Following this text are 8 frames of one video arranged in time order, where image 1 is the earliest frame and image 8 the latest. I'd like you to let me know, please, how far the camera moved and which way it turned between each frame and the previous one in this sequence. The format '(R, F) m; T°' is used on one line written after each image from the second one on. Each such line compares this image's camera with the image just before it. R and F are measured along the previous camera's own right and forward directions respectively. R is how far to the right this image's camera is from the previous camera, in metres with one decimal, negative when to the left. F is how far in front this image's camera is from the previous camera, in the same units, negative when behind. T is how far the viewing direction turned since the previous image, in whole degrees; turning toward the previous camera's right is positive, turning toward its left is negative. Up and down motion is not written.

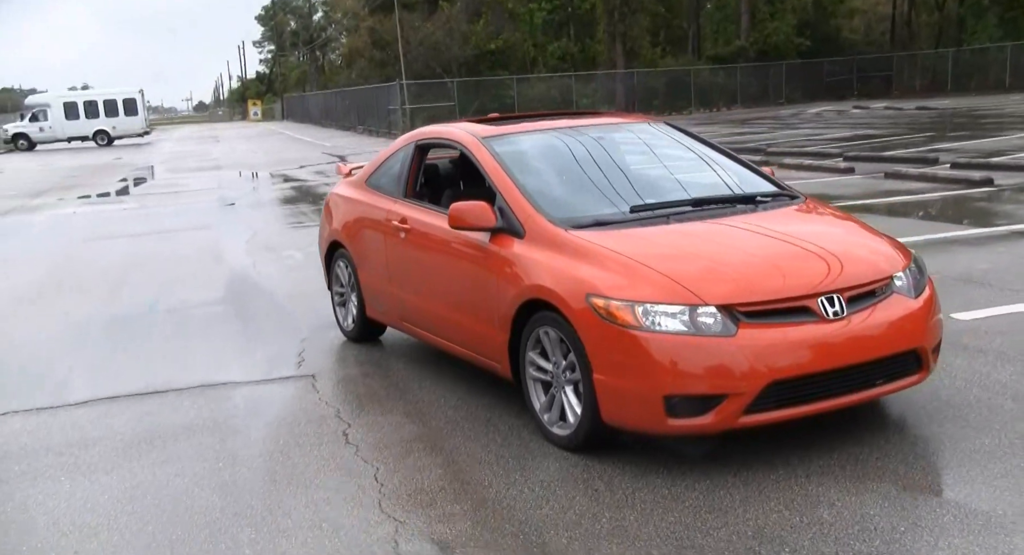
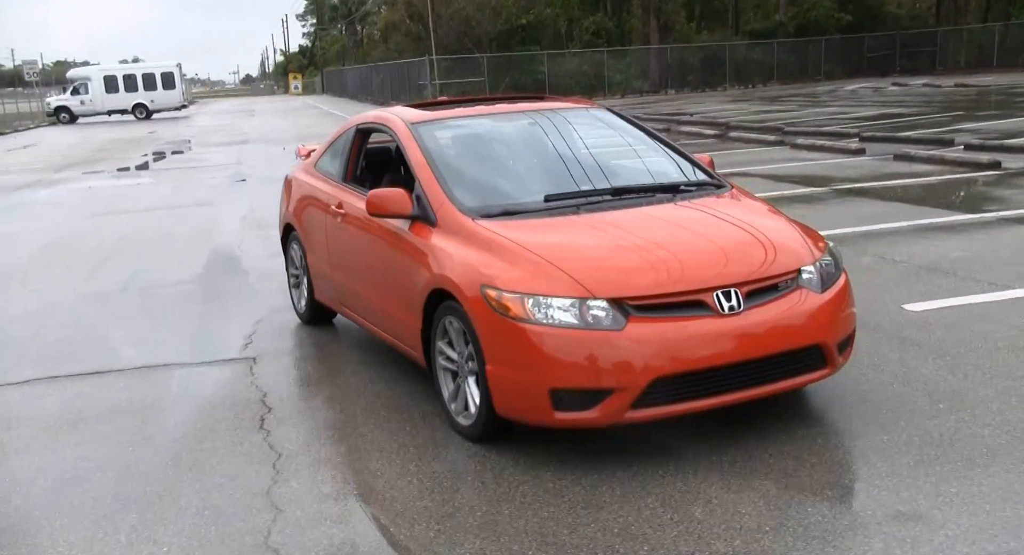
(+0.6, 0.0) m; -2°
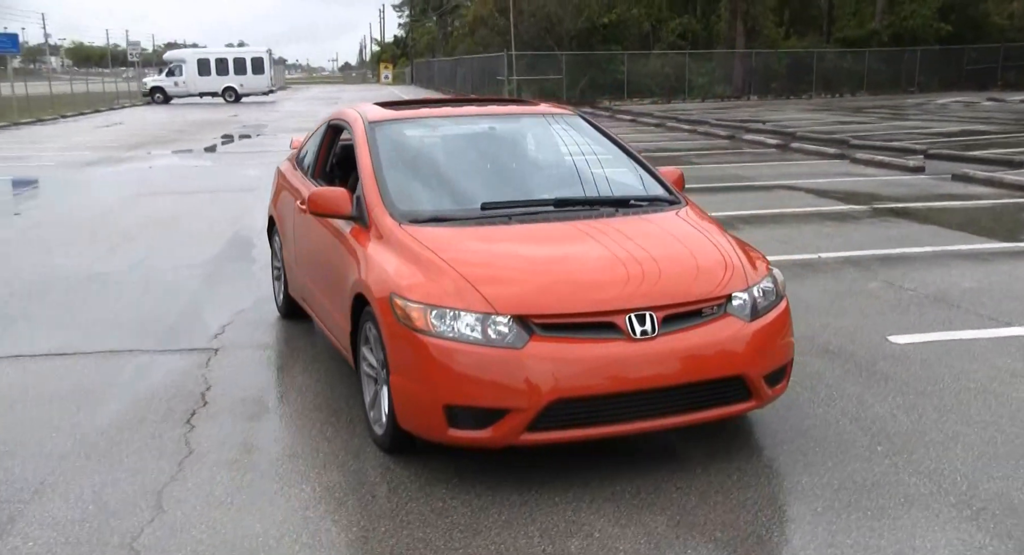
(+0.7, +0.2) m; -4°
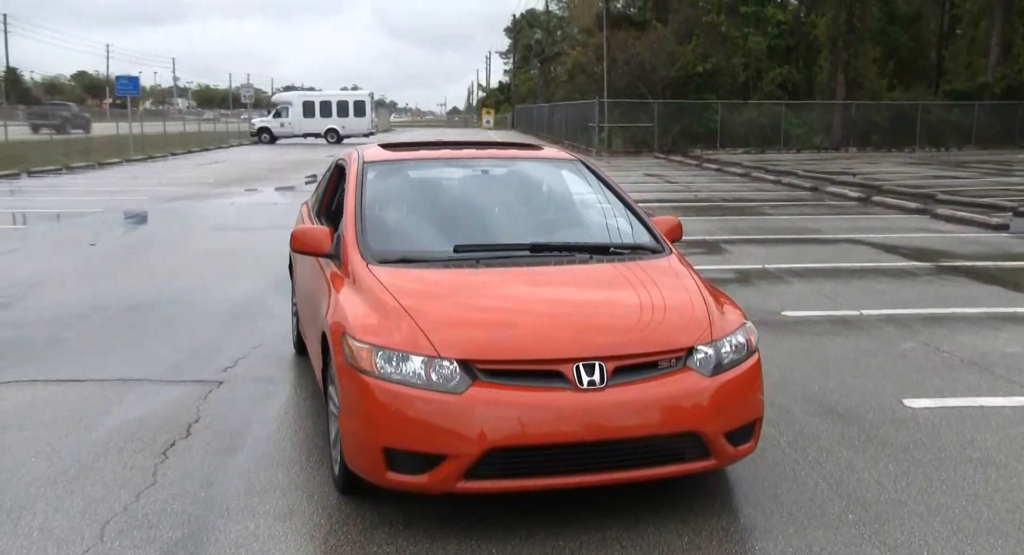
(+0.6, +0.1) m; -5°
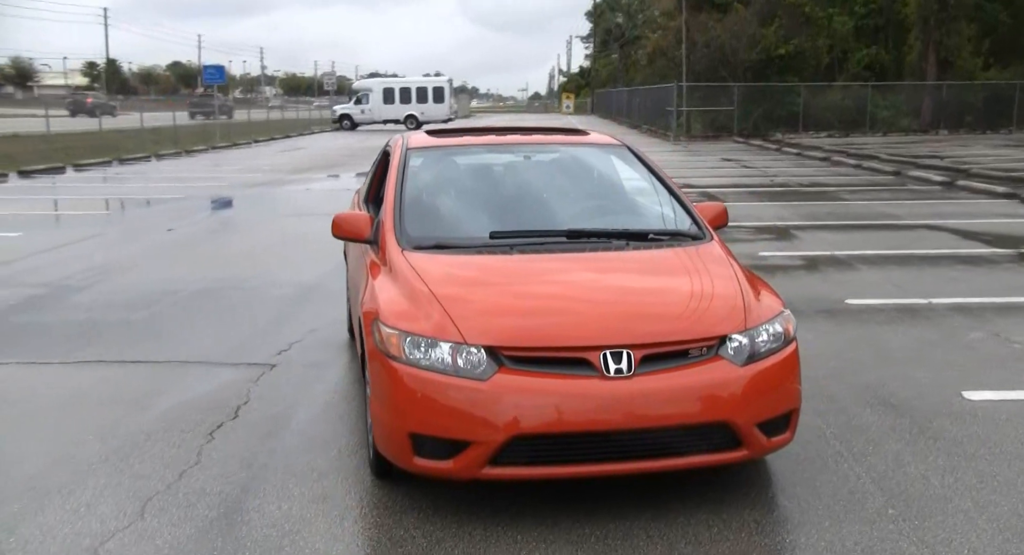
(+0.2, 0.0) m; -5°
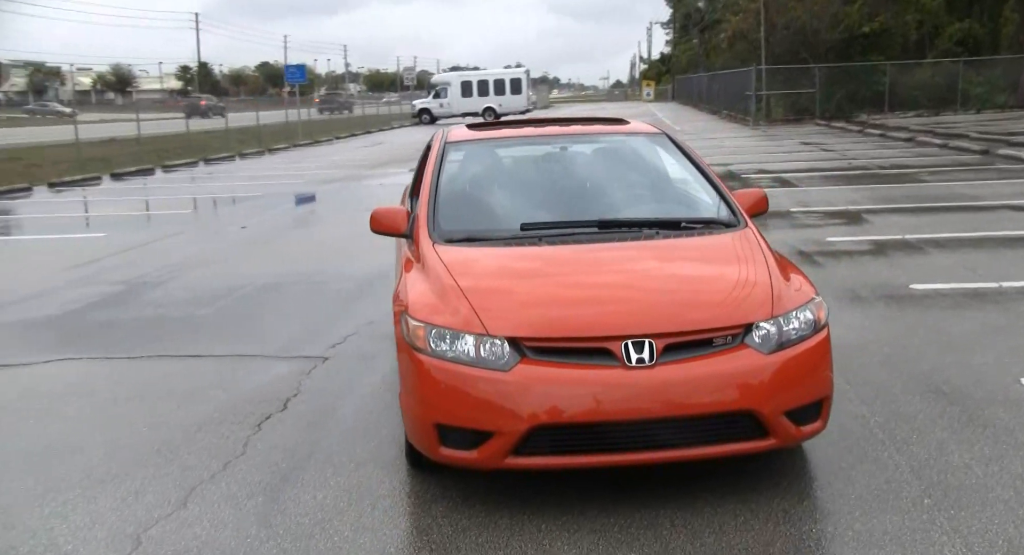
(+0.2, 0.0) m; -5°
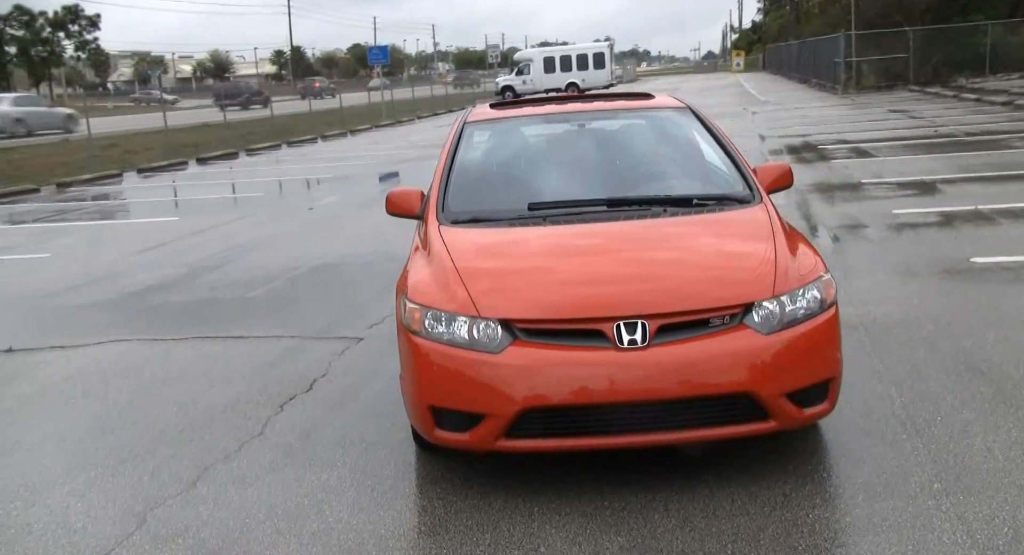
(+0.4, +0.1) m; -5°
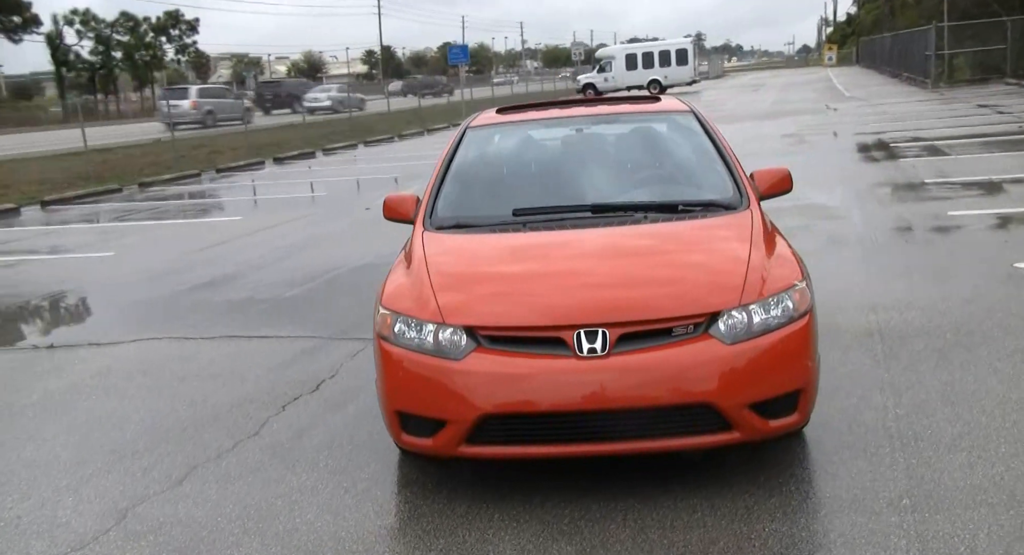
(+0.5, 0.0) m; -5°
